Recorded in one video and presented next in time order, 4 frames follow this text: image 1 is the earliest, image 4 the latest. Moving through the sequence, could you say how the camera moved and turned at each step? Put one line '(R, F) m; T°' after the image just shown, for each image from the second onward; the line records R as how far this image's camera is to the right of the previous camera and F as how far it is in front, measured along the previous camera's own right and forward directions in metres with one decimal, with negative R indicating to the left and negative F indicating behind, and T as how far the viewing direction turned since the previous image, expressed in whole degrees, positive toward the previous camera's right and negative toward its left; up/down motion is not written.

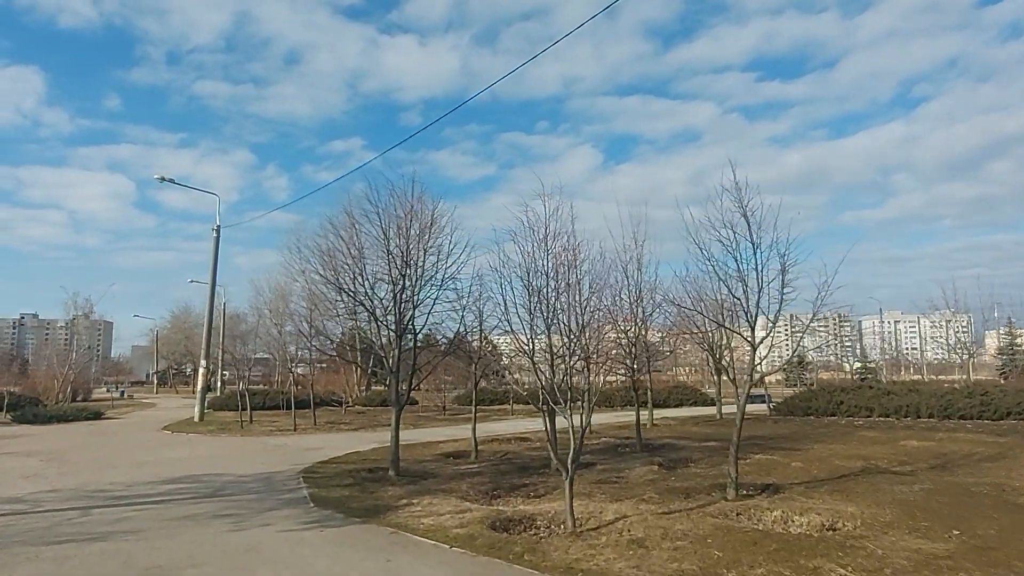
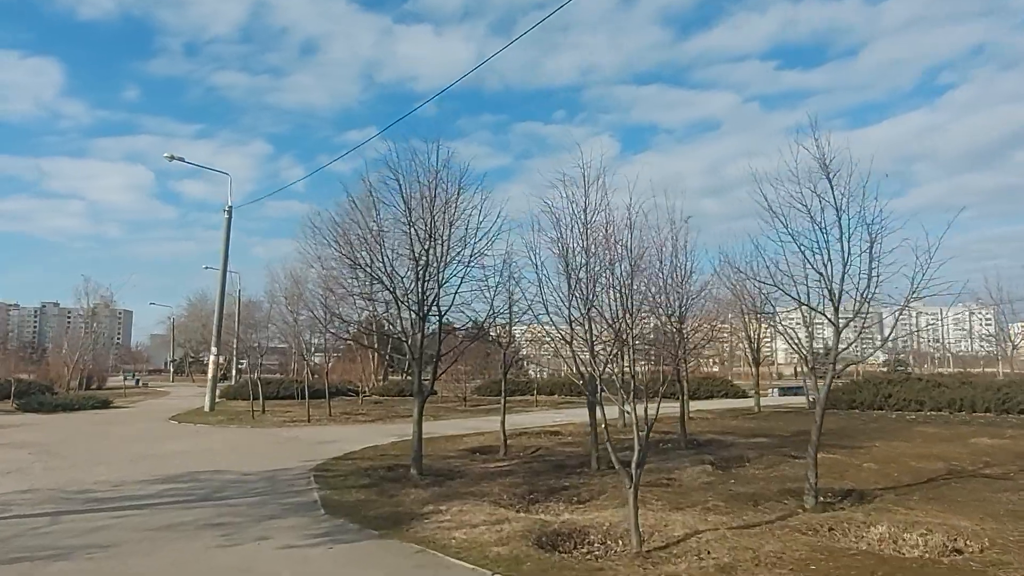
(-0.3, +1.4) m; -1°
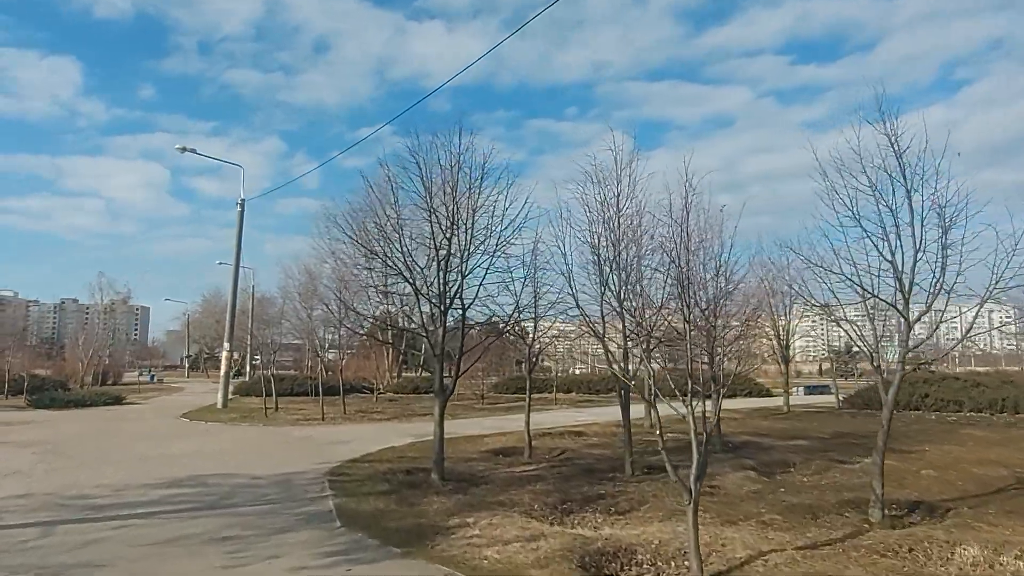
(-0.2, +0.8) m; -1°
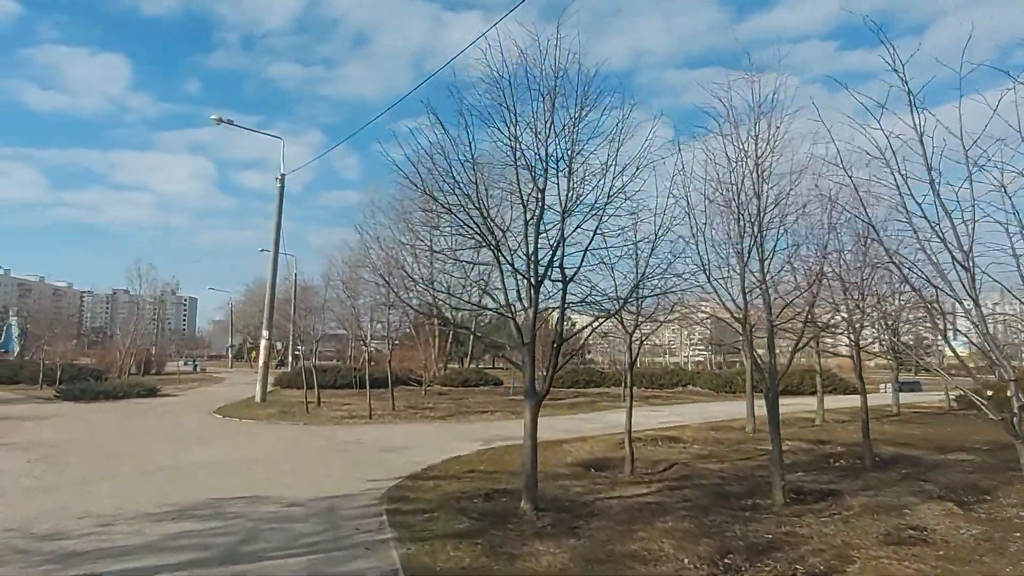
(-0.8, +2.6) m; -3°
